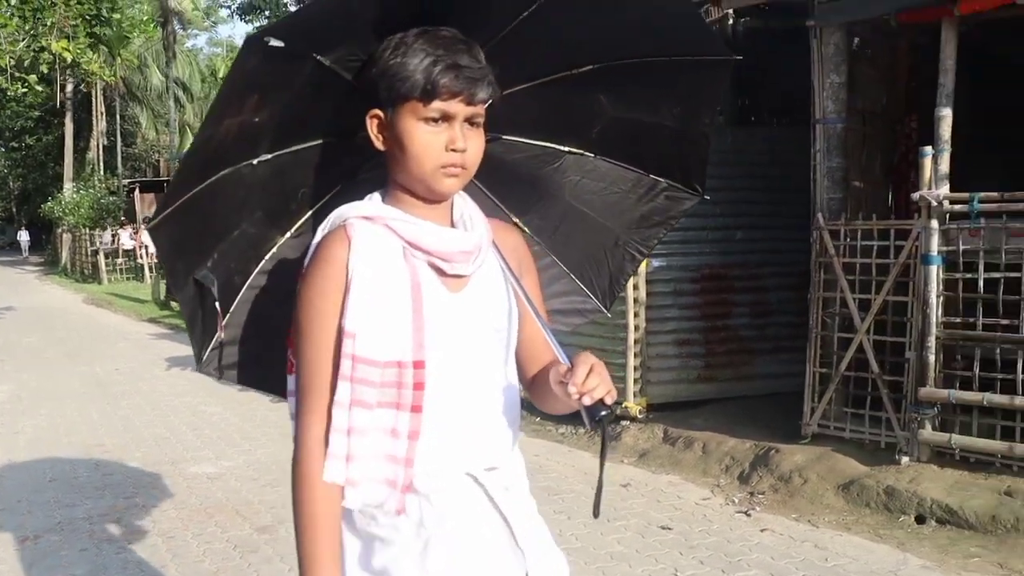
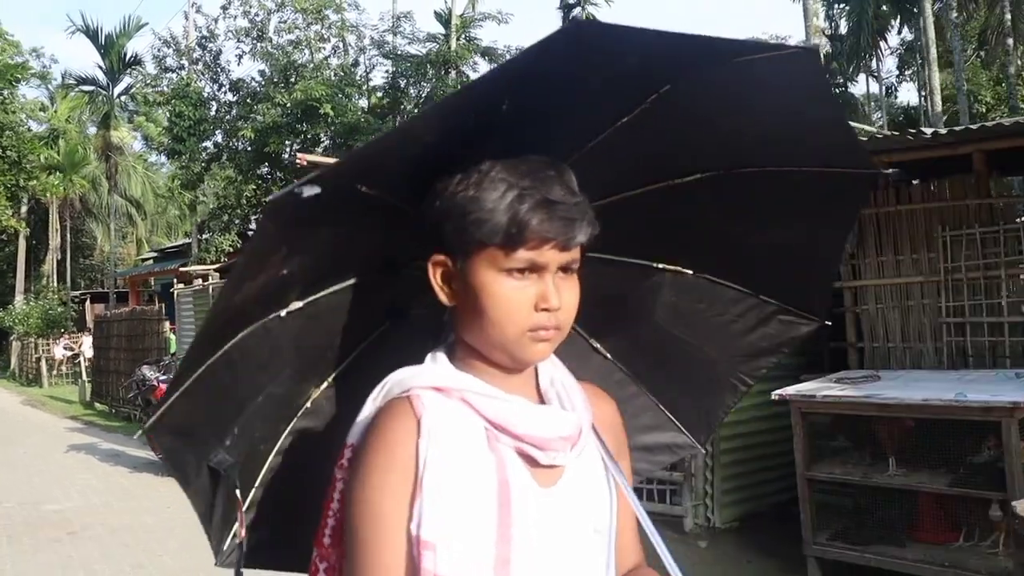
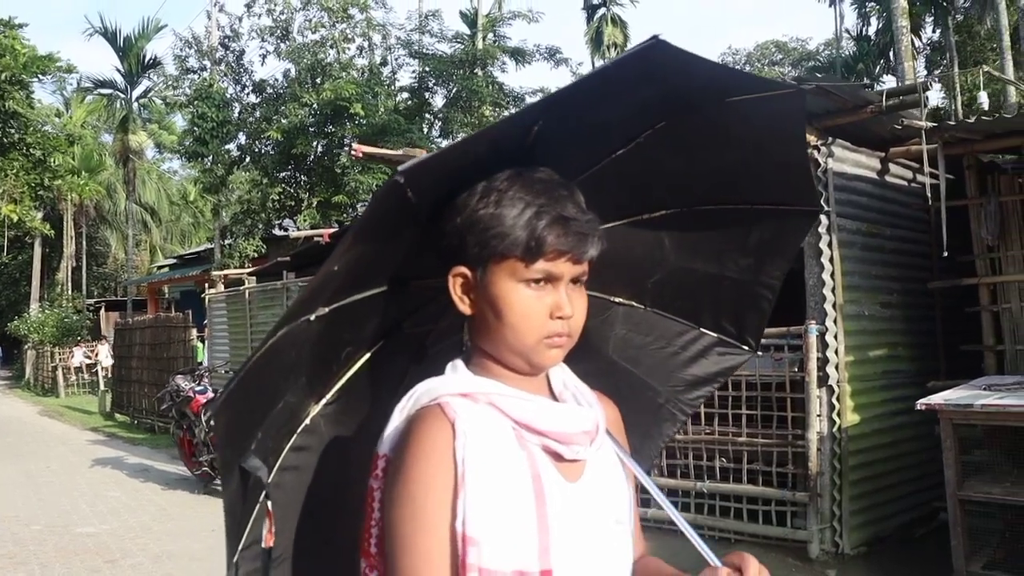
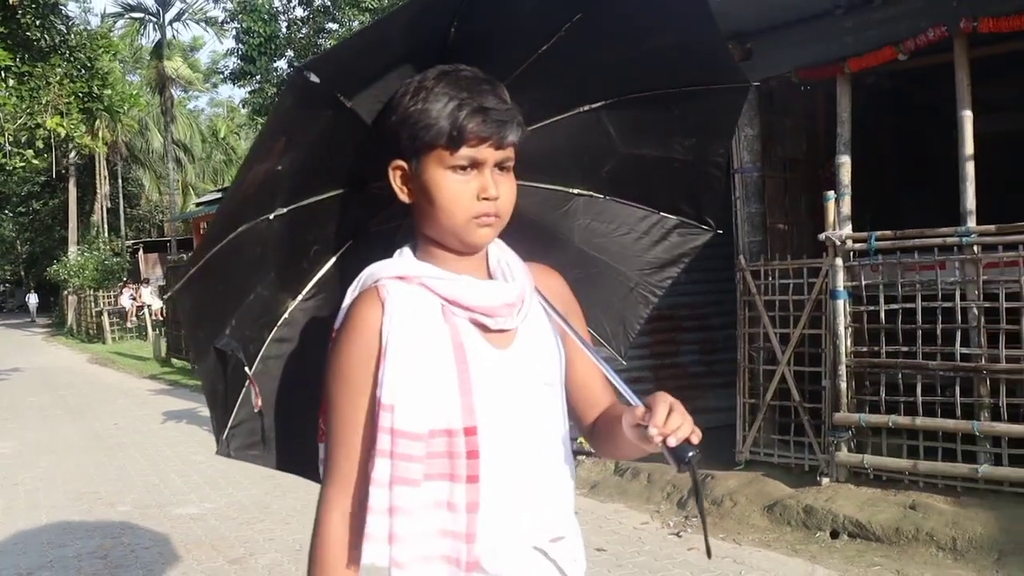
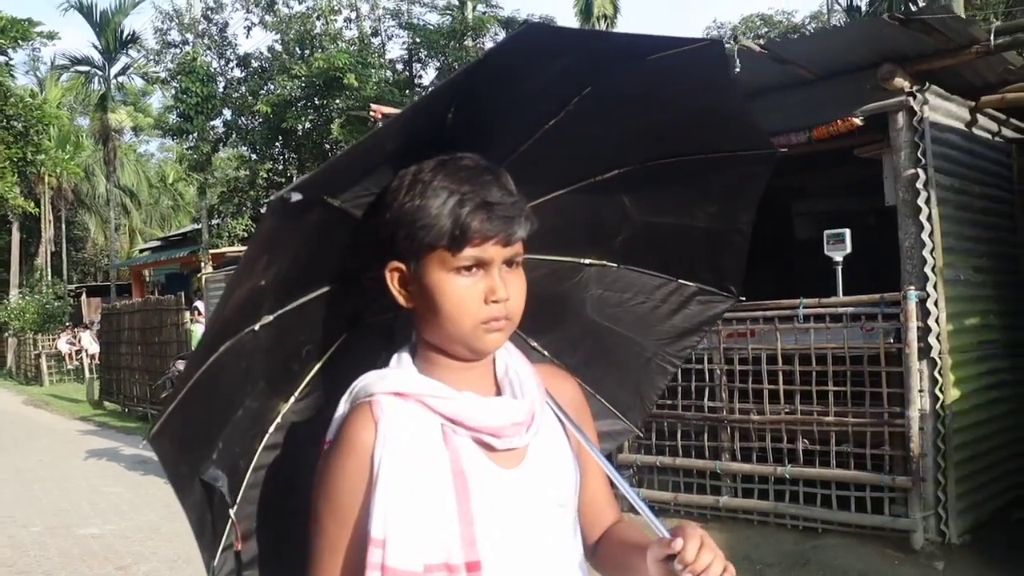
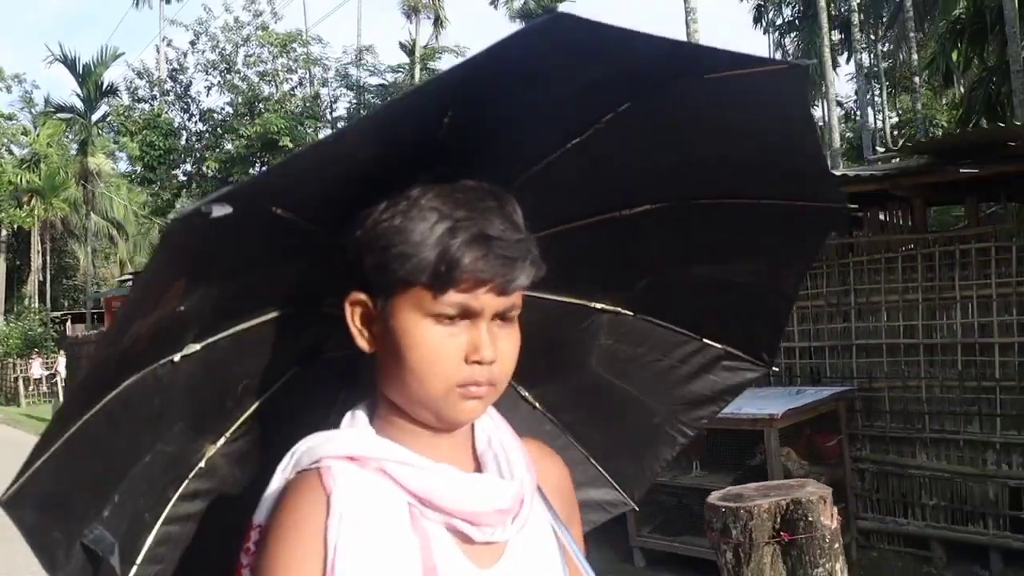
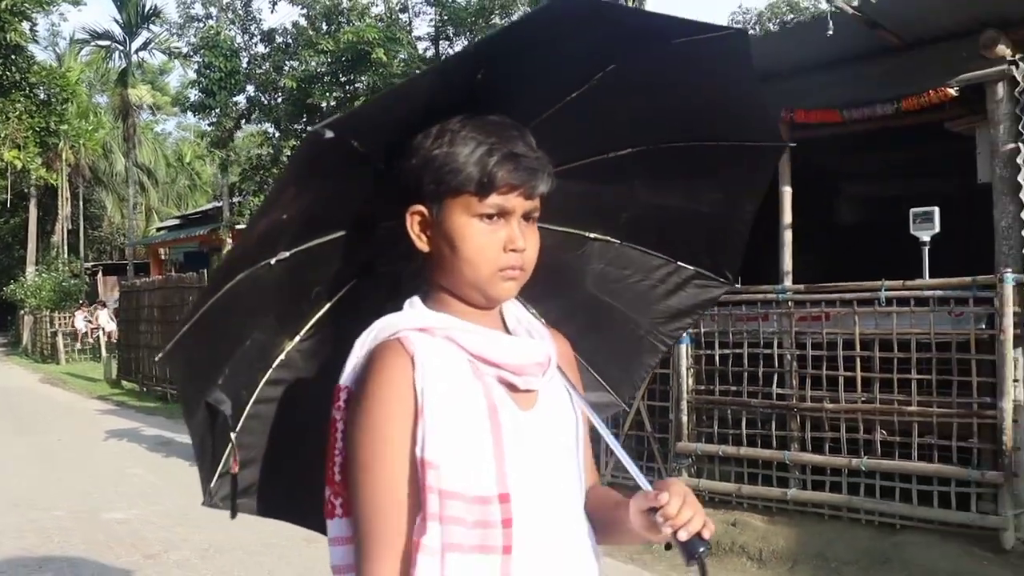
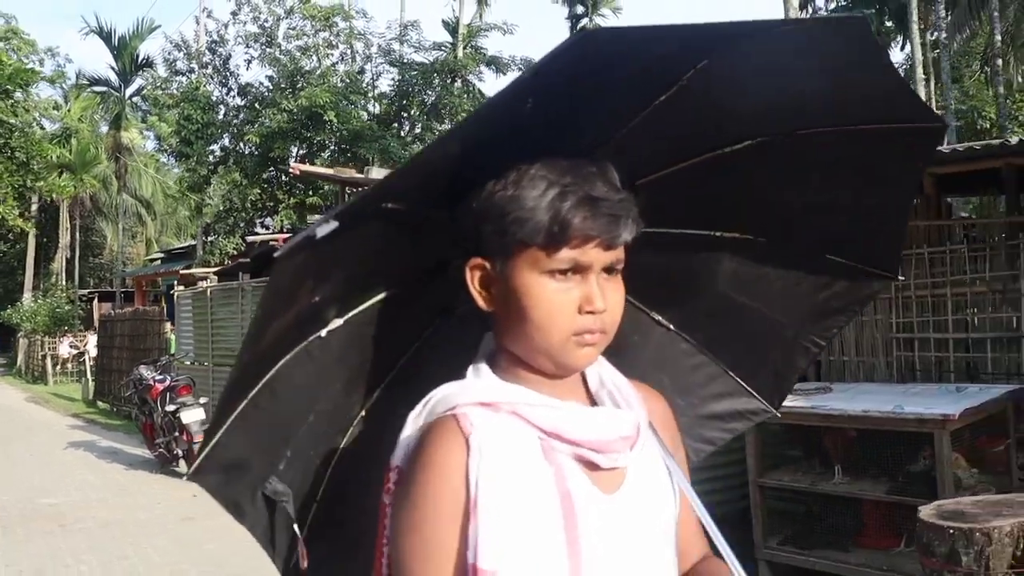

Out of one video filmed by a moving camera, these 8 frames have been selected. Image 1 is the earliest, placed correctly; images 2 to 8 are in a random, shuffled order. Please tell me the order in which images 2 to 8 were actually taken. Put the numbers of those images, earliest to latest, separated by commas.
4, 7, 5, 3, 2, 8, 6
